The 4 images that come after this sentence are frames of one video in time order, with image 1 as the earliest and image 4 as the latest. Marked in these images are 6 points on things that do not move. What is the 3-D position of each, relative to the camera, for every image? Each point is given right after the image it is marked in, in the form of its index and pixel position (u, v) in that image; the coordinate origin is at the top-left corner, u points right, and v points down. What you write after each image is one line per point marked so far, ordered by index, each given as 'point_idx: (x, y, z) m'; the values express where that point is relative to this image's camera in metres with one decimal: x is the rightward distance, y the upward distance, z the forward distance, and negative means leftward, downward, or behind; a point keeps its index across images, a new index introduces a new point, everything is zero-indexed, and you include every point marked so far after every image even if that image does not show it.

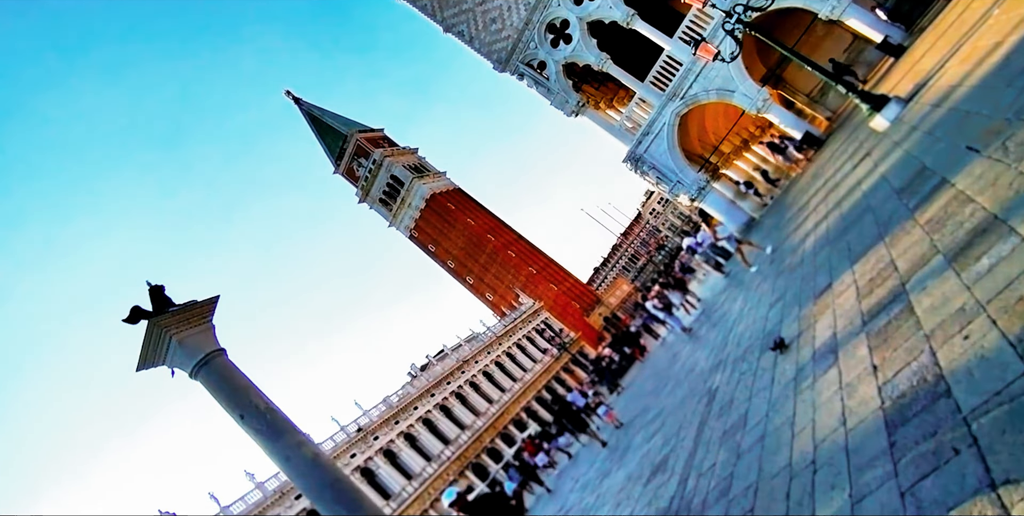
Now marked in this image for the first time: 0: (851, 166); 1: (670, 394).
0: (+4.2, +1.1, +9.1) m
1: (+1.9, -1.7, +9.1) m
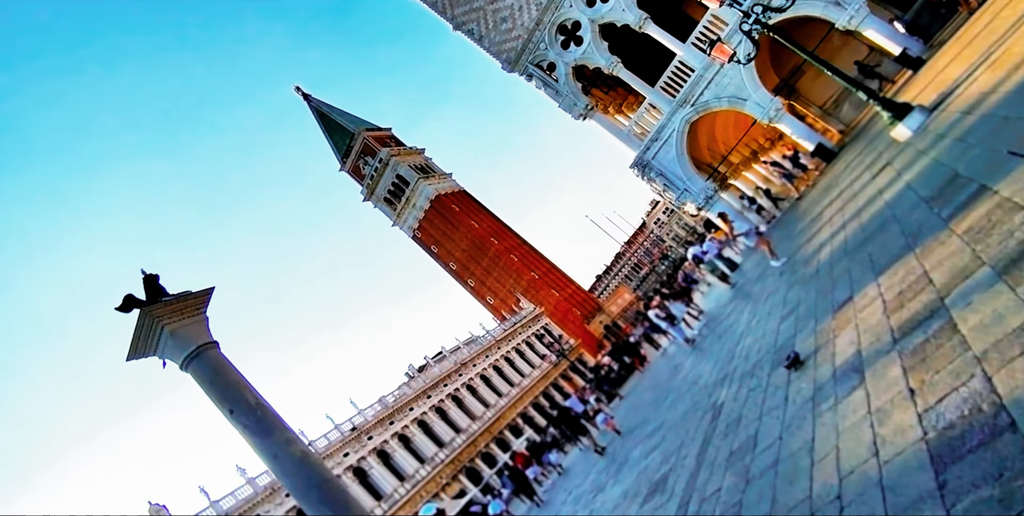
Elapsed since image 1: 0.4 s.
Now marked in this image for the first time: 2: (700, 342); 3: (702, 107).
0: (+4.3, +1.0, +8.9) m
1: (+1.9, -1.8, +8.8) m
2: (+2.8, -1.3, +11.3) m
3: (+4.0, +3.2, +15.7) m
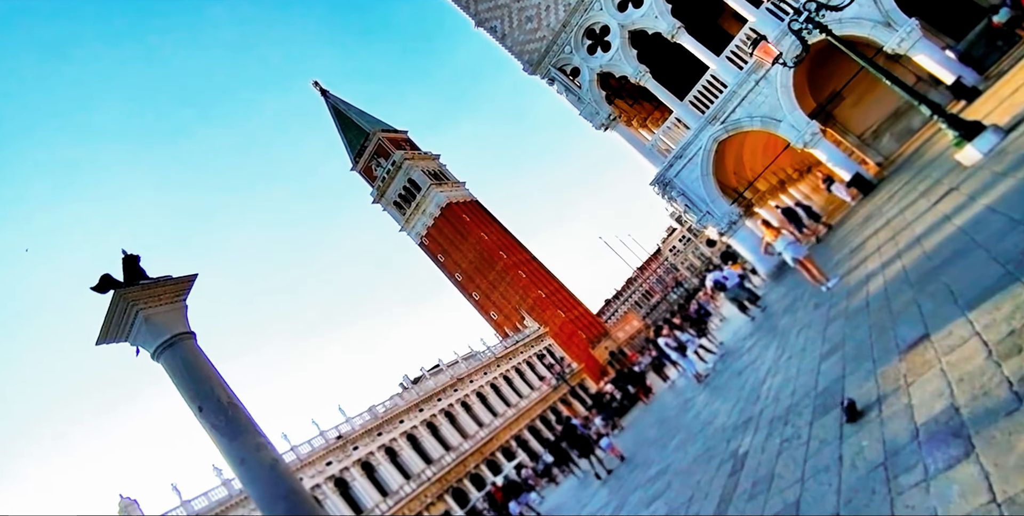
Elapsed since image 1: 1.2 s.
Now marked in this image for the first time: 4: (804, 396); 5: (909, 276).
0: (+4.3, +0.6, +7.8) m
1: (+1.7, -2.0, +7.7) m
2: (+2.8, -1.6, +10.2) m
3: (+4.3, +2.6, +14.7) m
4: (+2.1, -1.0, +5.5) m
5: (+3.1, -0.1, +5.8) m
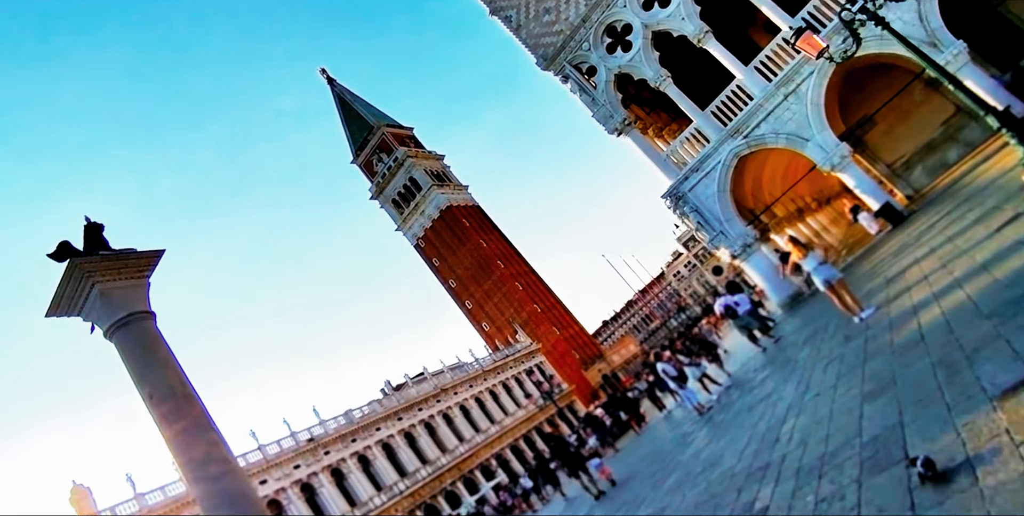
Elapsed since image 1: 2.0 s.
0: (+4.2, +0.2, +6.7) m
1: (+1.4, -2.0, +6.6) m
2: (+2.5, -1.8, +9.0) m
3: (+4.4, +2.1, +13.6) m
4: (+1.9, -1.1, +4.4) m
5: (+2.9, -0.3, +4.7) m
